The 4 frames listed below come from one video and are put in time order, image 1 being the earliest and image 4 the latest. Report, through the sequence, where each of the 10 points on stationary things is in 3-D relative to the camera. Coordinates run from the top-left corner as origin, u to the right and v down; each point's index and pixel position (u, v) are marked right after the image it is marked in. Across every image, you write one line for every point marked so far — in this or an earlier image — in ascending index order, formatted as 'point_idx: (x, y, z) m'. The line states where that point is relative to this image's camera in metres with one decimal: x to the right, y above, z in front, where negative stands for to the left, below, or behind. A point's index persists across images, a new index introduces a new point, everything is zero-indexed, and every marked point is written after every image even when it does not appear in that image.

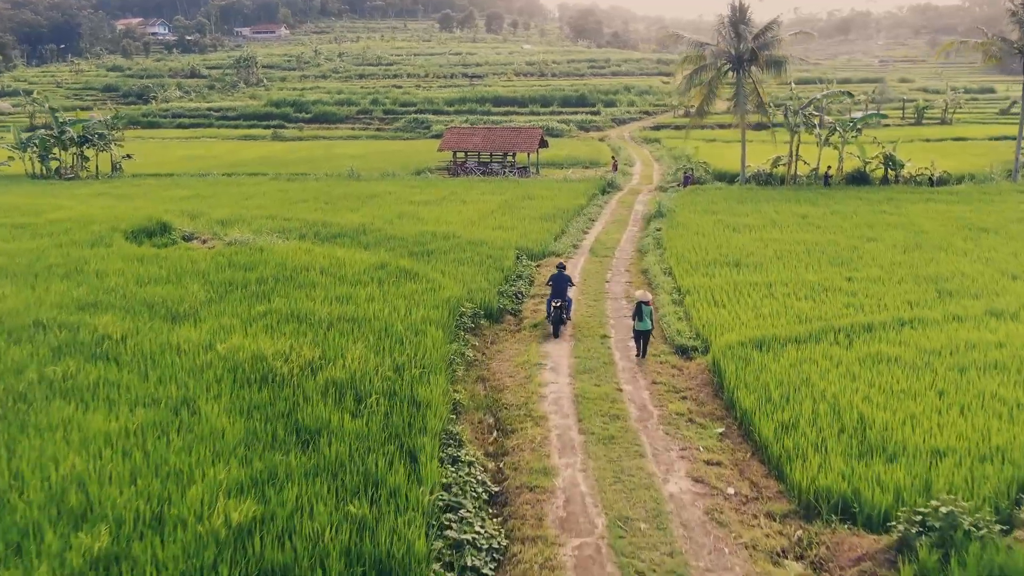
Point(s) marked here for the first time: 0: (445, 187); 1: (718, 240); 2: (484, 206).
0: (-1.4, +2.1, +19.2) m
1: (+2.7, +0.6, +12.2) m
2: (-0.5, +1.4, +15.9) m
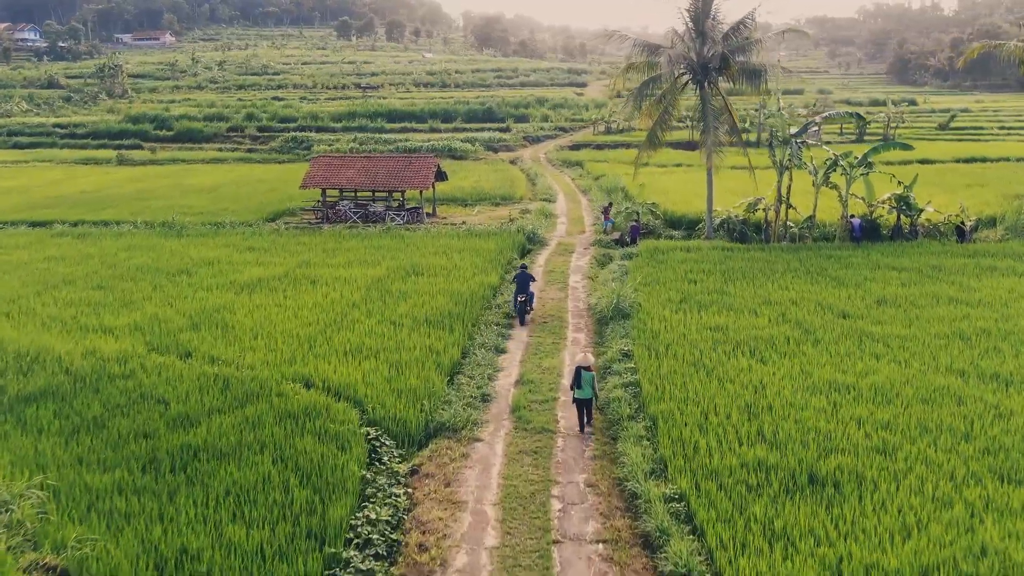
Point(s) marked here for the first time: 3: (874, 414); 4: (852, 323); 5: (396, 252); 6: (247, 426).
0: (-3.1, +0.6, +13.4) m
1: (+1.7, -0.7, +6.8) m
2: (-1.9, -0.1, +10.2) m
3: (+2.4, -0.9, +6.1) m
4: (+3.2, -0.3, +8.6) m
5: (-1.6, +0.5, +13.0) m
6: (-1.7, -0.9, +5.9) m
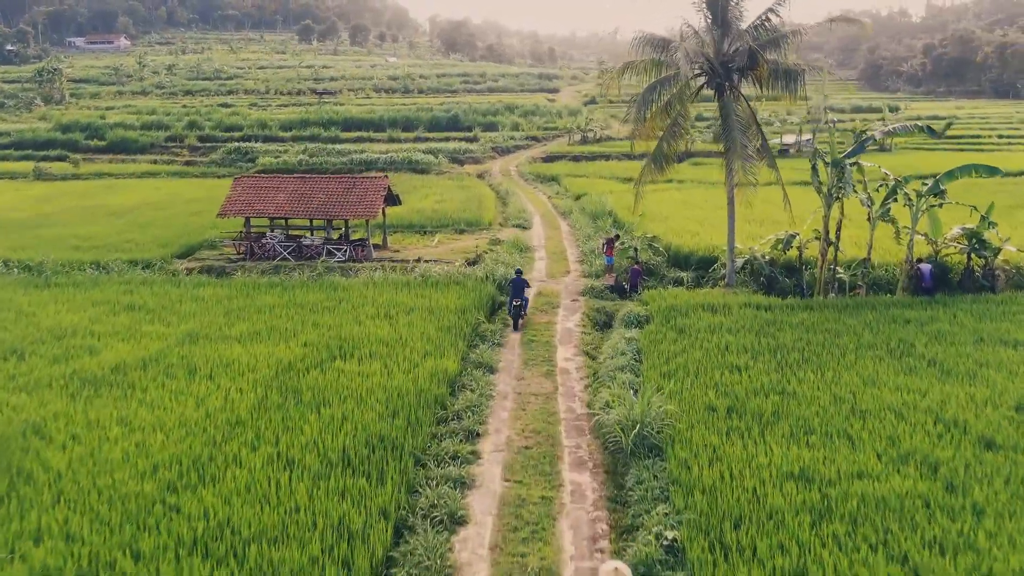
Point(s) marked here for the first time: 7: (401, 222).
0: (-3.5, -0.2, +10.0) m
1: (+1.5, -1.5, +3.6) m
2: (-2.1, -0.8, +6.9) m
3: (+2.3, -1.6, +2.9) m
4: (+3.0, -1.1, +5.5) m
5: (-2.0, -0.3, +9.7) m
6: (-1.8, -1.6, +2.6) m
7: (-2.1, +1.3, +17.5) m
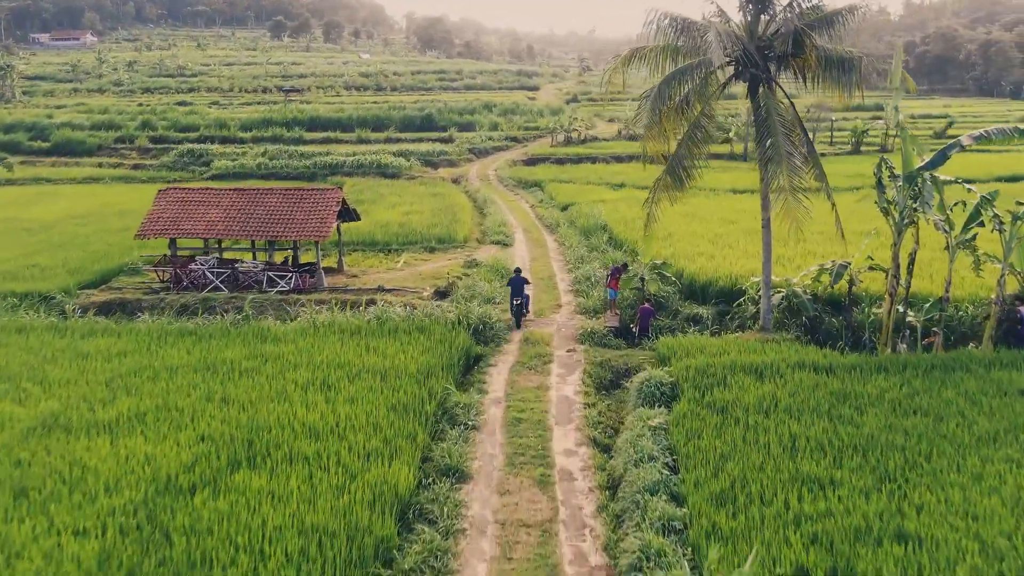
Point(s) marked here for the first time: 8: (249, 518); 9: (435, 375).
0: (-3.6, -0.7, +7.5) m
1: (+1.5, -1.9, +1.2) m
2: (-2.2, -1.3, +4.4) m
3: (+2.3, -2.0, +0.6) m
4: (+2.9, -1.5, +3.1) m
5: (-2.1, -0.7, +7.2) m
6: (-1.8, -2.1, +0.2) m
7: (-2.4, +0.8, +15.1) m
8: (-1.4, -1.2, +4.9) m
9: (-0.6, -0.7, +7.5) m
